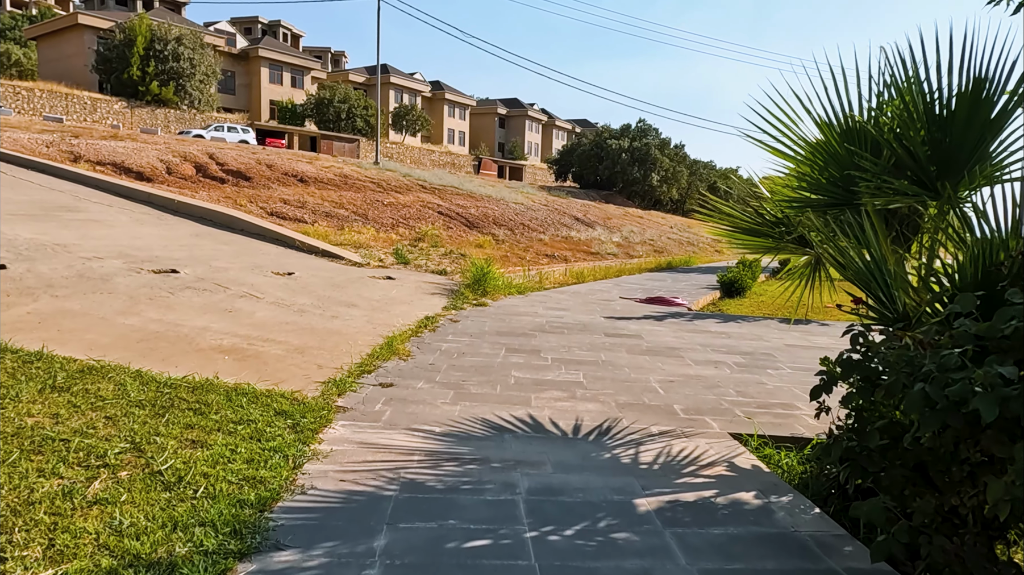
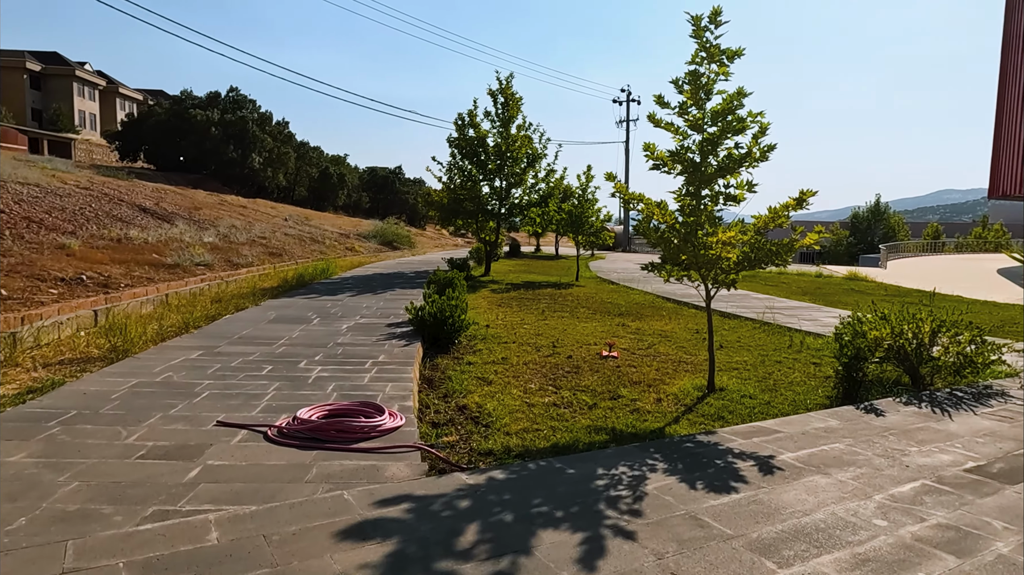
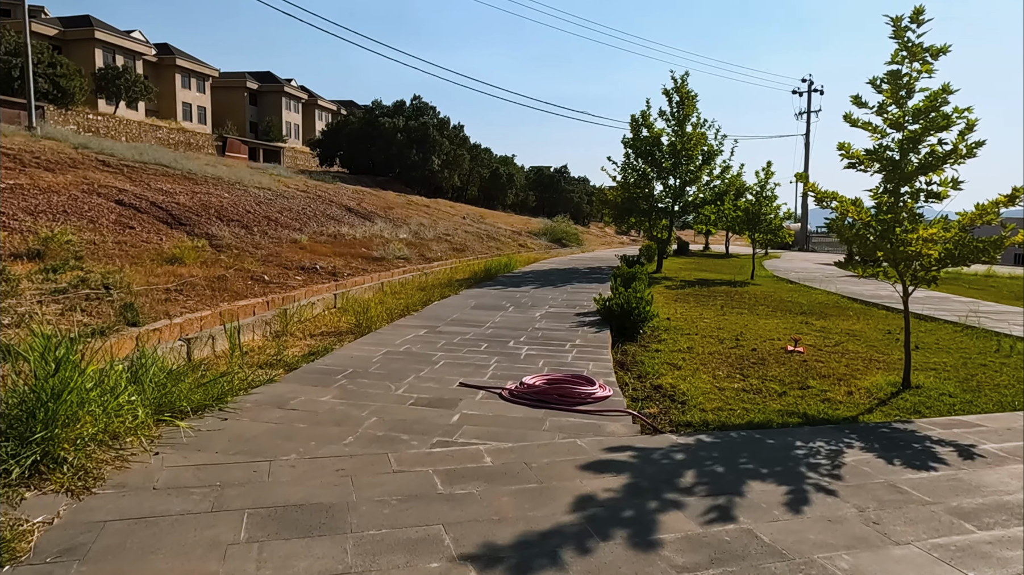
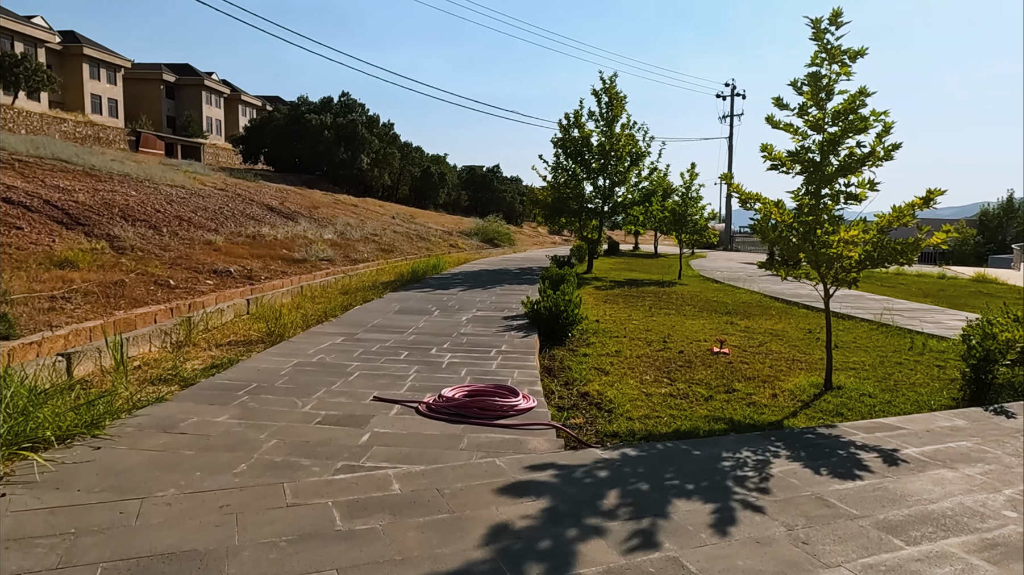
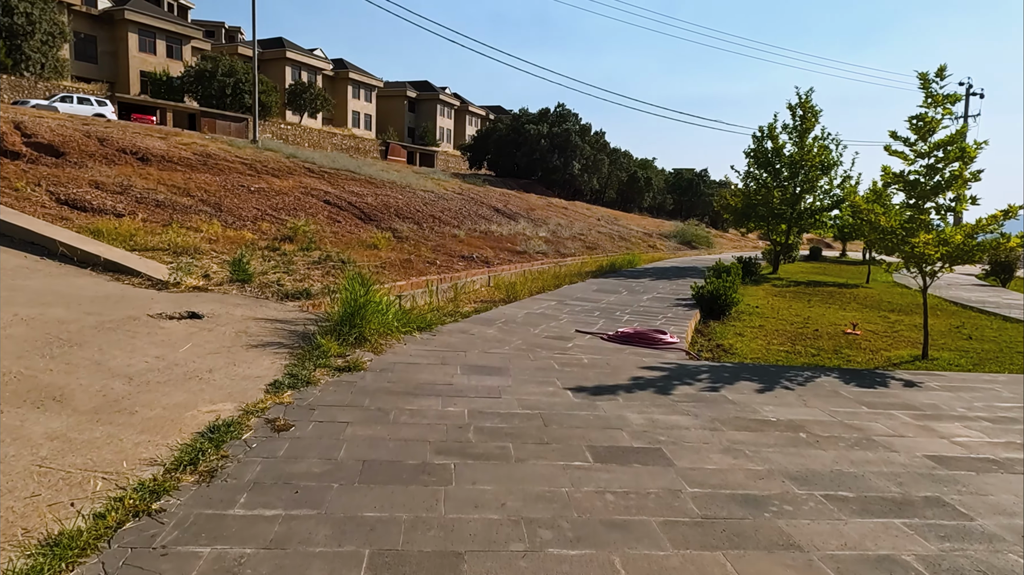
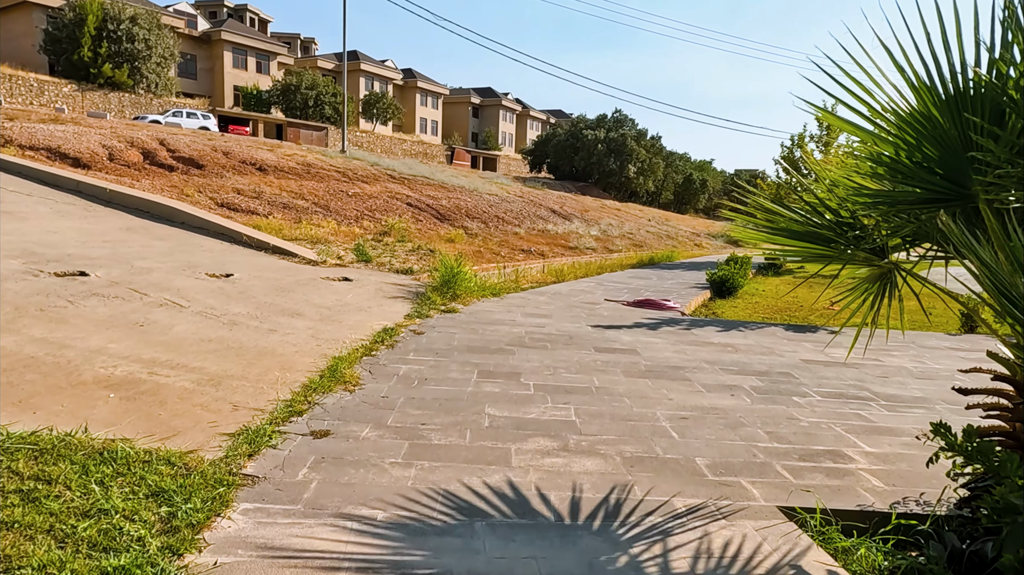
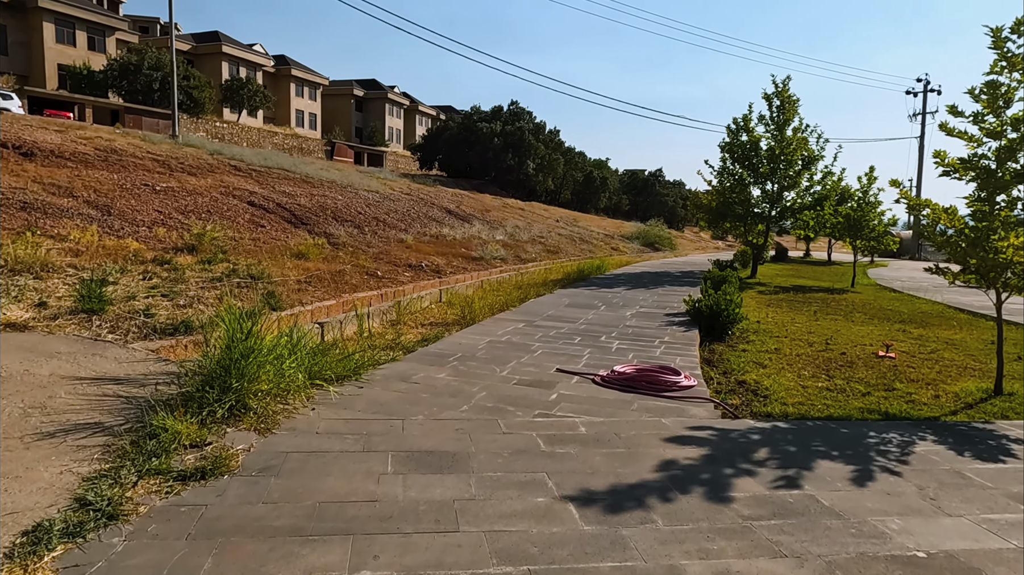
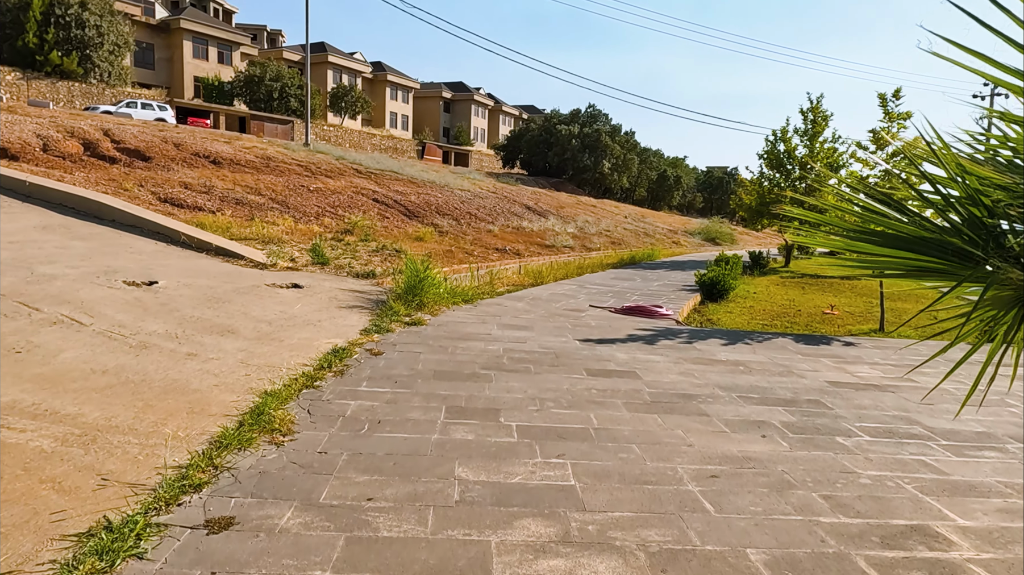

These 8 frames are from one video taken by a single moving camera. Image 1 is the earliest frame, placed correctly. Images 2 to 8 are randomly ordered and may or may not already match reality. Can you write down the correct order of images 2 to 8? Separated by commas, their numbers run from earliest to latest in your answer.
6, 8, 5, 7, 3, 4, 2
